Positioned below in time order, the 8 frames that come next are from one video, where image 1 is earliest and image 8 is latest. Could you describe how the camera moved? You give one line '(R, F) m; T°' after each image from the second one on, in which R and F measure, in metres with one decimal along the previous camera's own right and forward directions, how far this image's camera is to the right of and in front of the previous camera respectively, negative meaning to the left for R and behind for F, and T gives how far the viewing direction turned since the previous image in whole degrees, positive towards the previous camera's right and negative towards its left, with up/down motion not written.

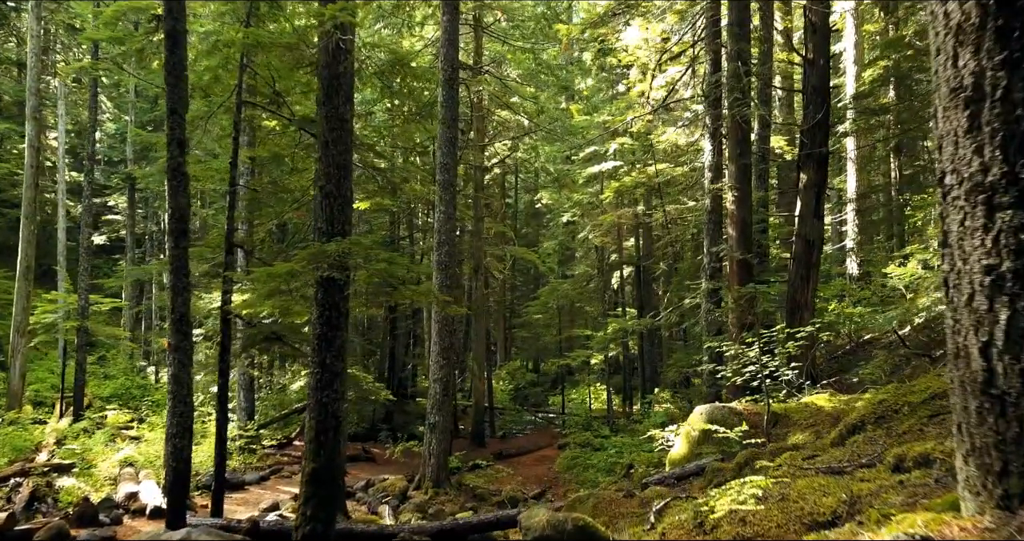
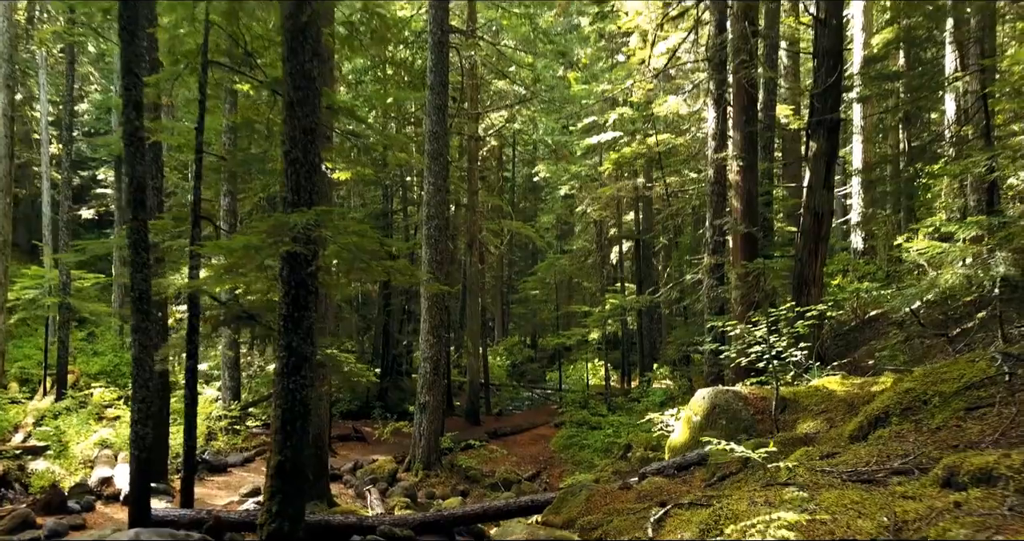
(+0.1, +0.6) m; 0°
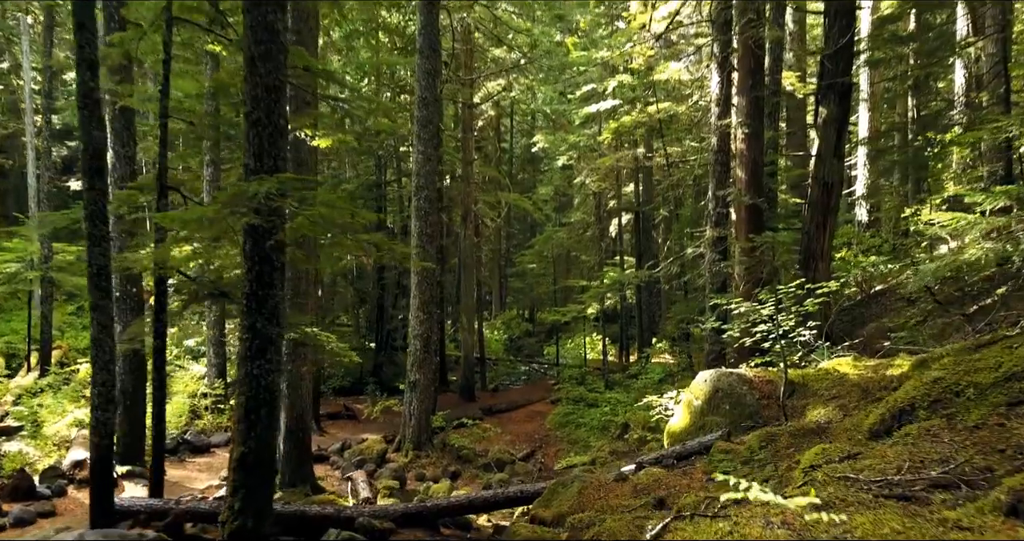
(+0.1, +0.5) m; 0°
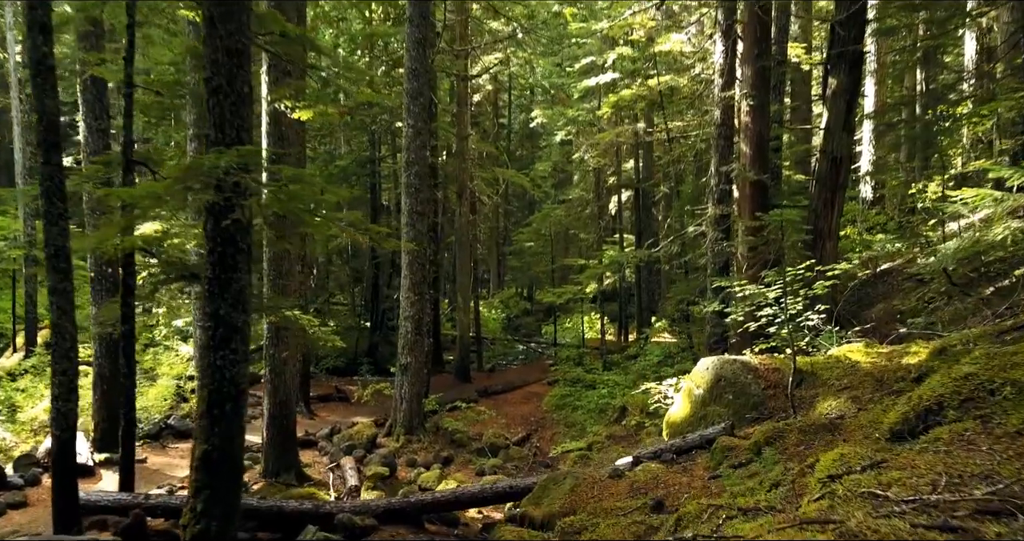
(+0.1, +0.4) m; 0°
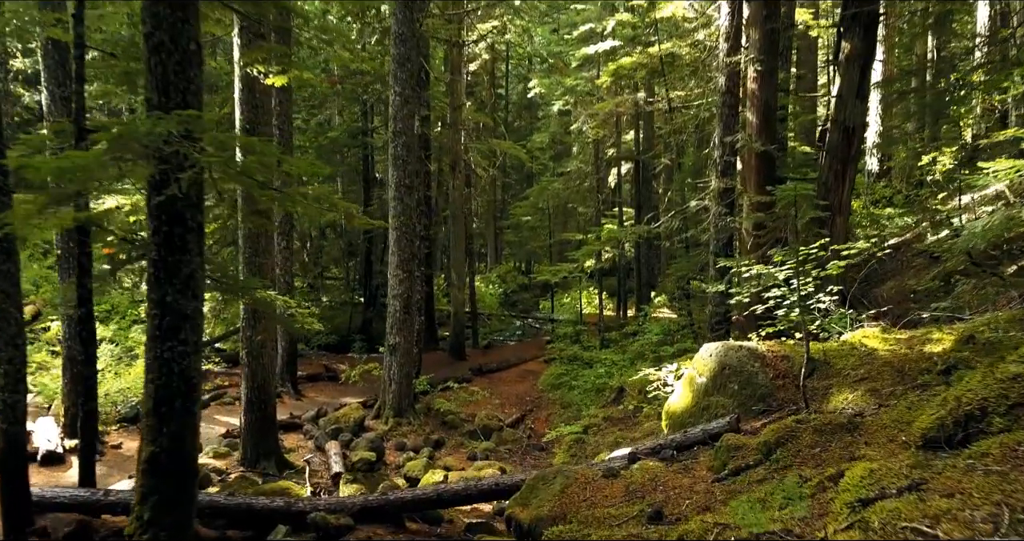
(+0.1, +0.5) m; 0°
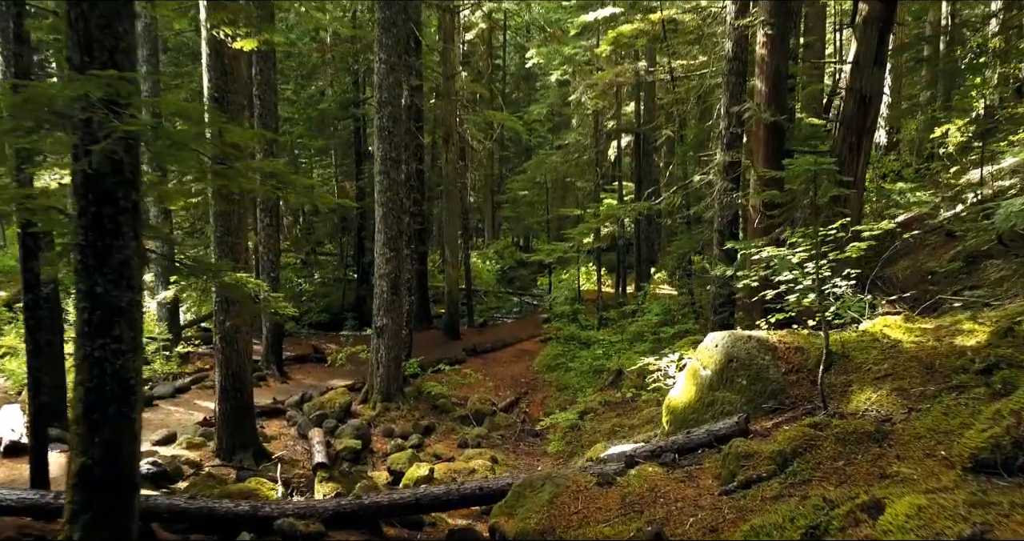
(+0.1, +0.5) m; 0°
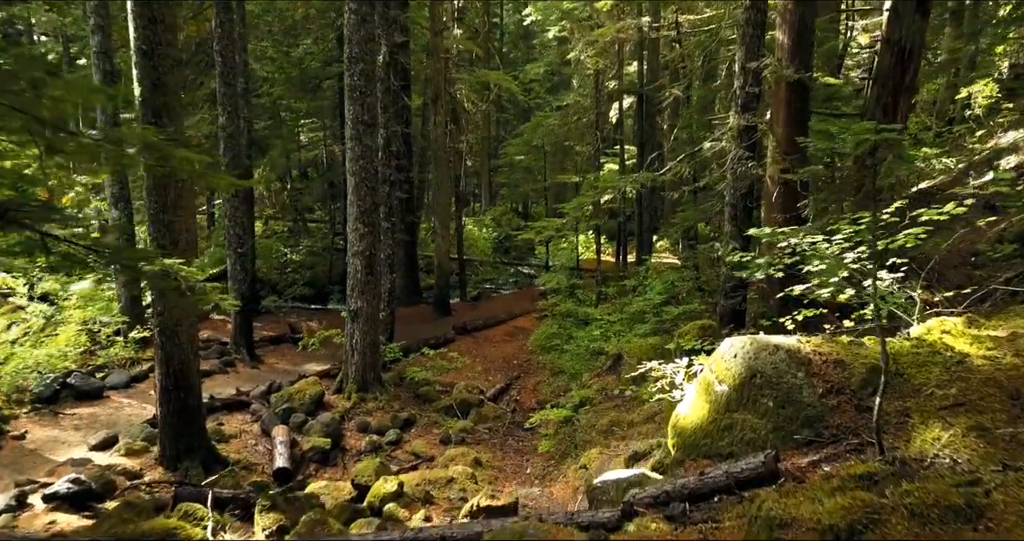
(+0.2, +1.0) m; 0°
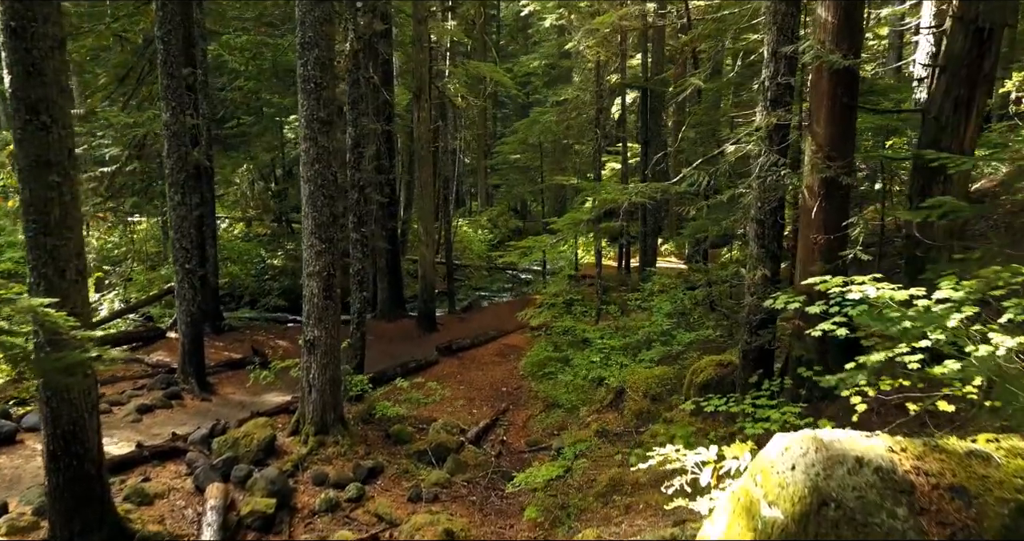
(+0.2, +1.4) m; 0°
